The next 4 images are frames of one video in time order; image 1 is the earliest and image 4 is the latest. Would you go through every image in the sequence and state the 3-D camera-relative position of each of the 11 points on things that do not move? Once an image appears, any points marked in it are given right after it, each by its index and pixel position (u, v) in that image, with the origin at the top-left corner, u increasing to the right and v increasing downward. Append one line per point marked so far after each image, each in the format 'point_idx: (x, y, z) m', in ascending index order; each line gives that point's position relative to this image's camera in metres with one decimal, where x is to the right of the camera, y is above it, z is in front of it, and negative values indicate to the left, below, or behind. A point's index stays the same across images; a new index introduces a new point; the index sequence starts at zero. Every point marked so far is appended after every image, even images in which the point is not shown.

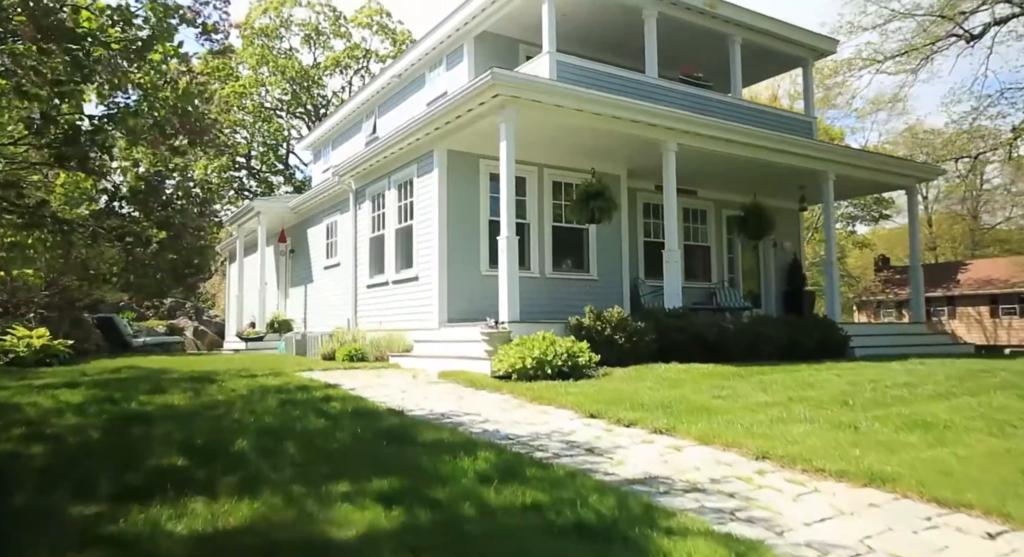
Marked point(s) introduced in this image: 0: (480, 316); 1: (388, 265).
0: (-0.5, -0.6, +10.7) m
1: (-2.1, +0.2, +12.2) m
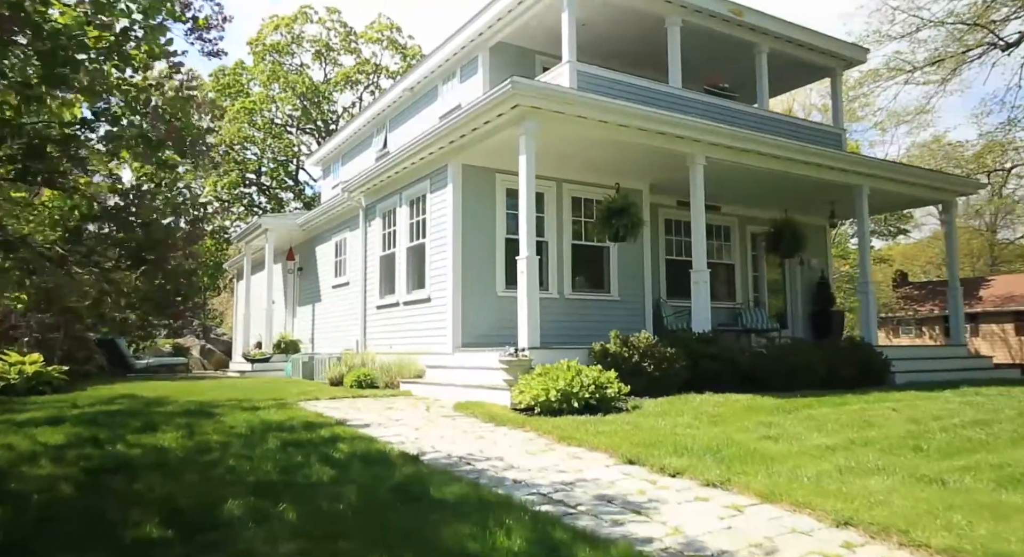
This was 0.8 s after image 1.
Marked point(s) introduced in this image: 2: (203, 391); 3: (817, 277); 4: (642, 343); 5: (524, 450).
0: (-0.2, -0.9, +10.1) m
1: (-1.8, -0.1, +11.6) m
2: (-3.9, -1.5, +9.2) m
3: (+6.1, 0.0, +14.6) m
4: (+1.4, -0.7, +8.0) m
5: (+0.1, -1.2, +5.2) m
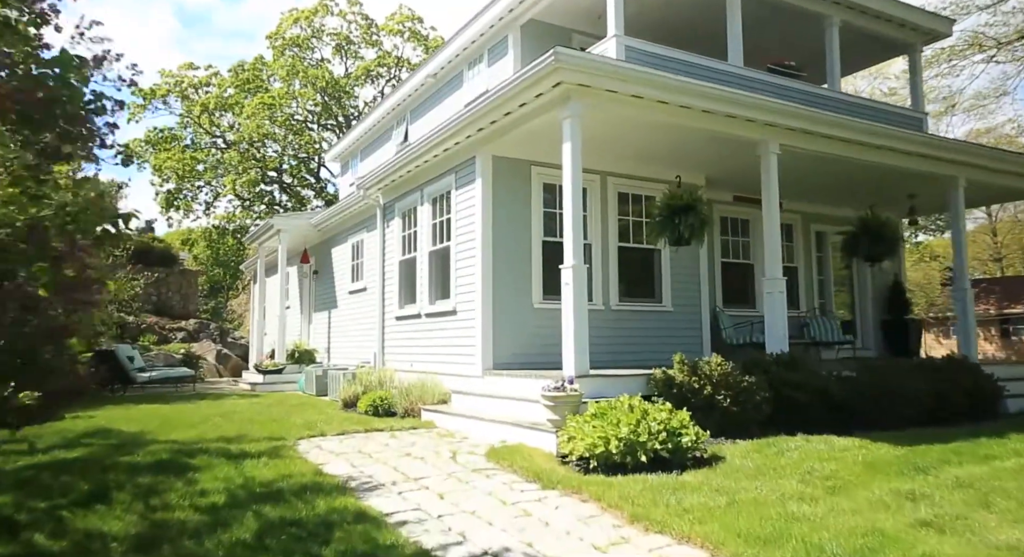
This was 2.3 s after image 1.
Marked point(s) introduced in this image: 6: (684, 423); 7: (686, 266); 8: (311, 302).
0: (+0.3, -1.0, +8.7) m
1: (-1.3, -0.2, +10.2) m
2: (-3.4, -1.6, +7.9) m
3: (+6.8, 0.0, +13.0) m
4: (+1.8, -0.8, +6.6) m
5: (+0.4, -1.4, +3.8) m
6: (+1.3, -1.1, +5.5) m
7: (+2.4, +0.2, +9.9) m
8: (-4.7, -0.5, +17.1) m
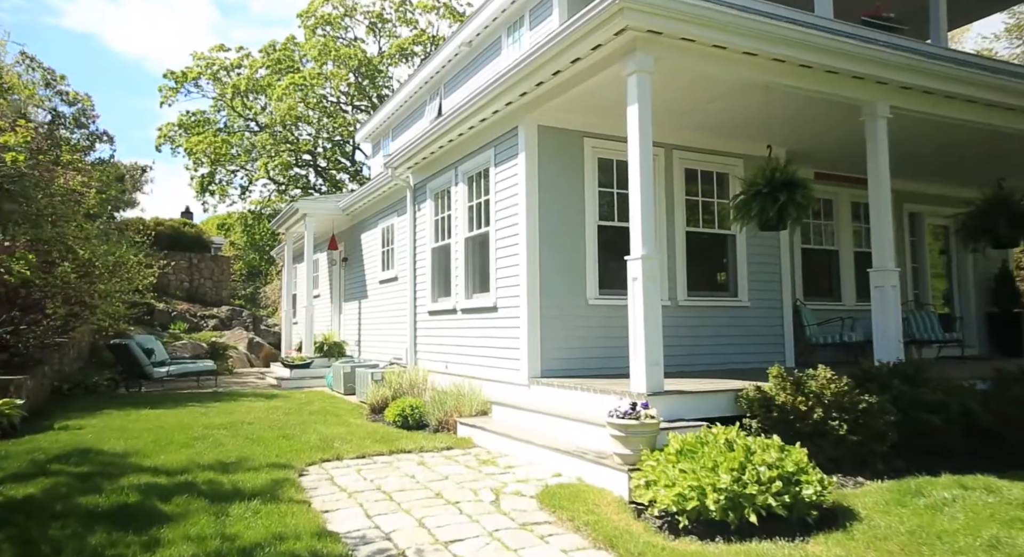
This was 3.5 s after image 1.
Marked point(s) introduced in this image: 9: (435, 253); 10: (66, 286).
0: (+0.8, -0.9, +7.4) m
1: (-0.7, -0.1, +9.0) m
2: (-3.0, -1.5, +6.8) m
3: (+7.5, +0.2, +11.3) m
4: (+2.2, -0.8, +5.2) m
5: (+0.7, -1.4, +2.5) m
6: (+1.7, -1.1, +4.2) m
7: (+3.0, +0.3, +8.5) m
8: (-3.8, -0.3, +16.0) m
9: (-1.0, +0.4, +9.8) m
10: (-6.9, -0.1, +11.1) m
